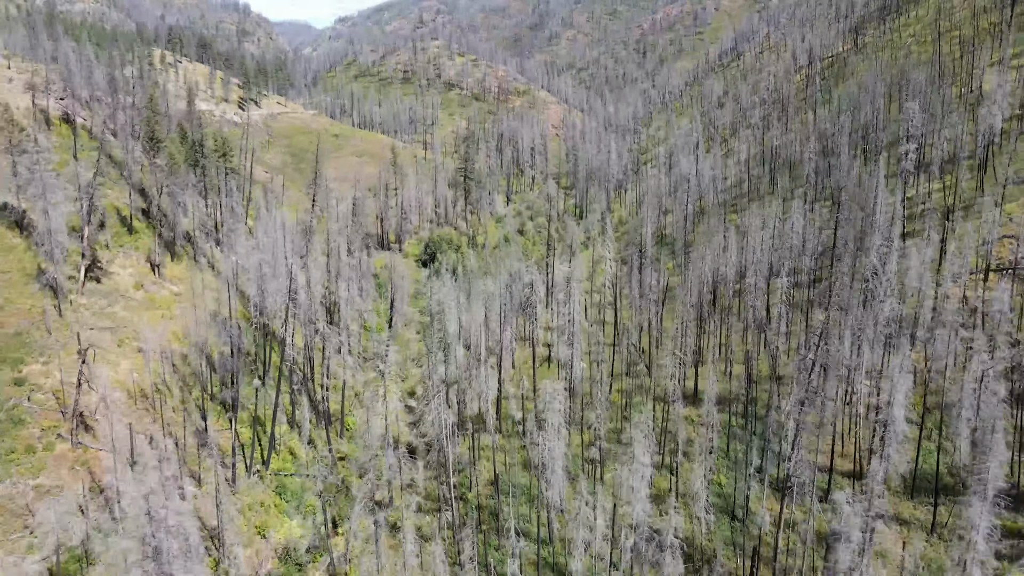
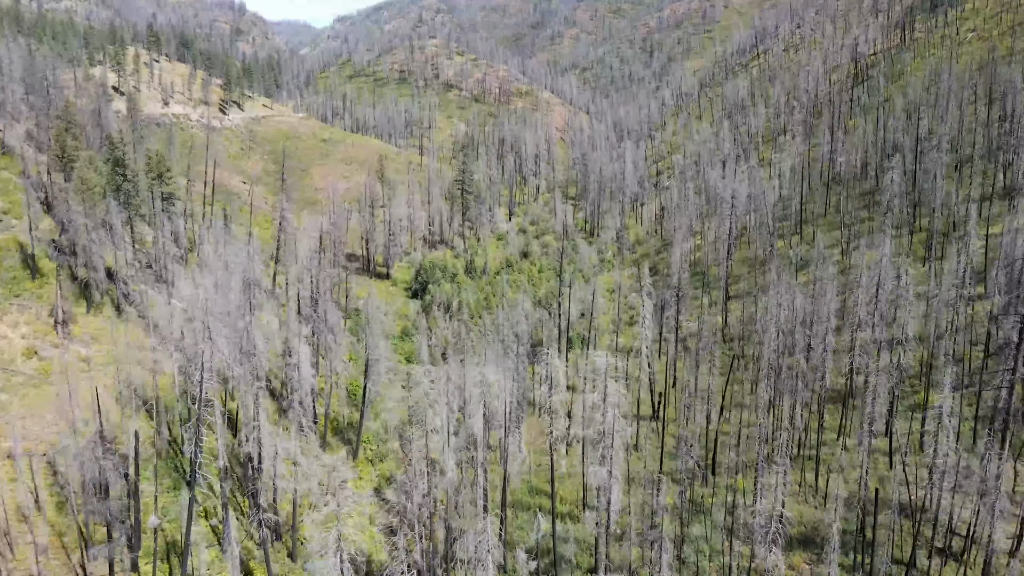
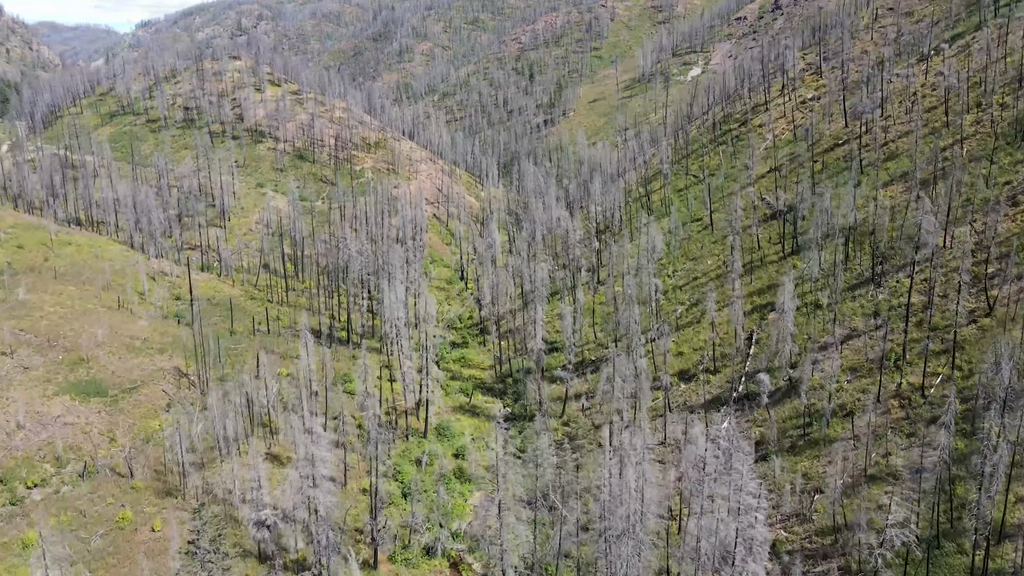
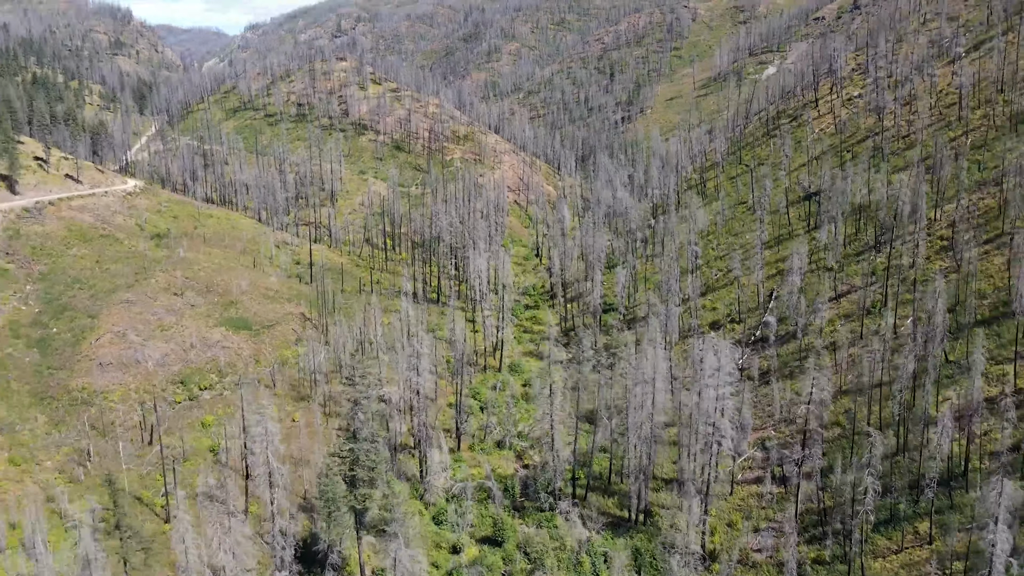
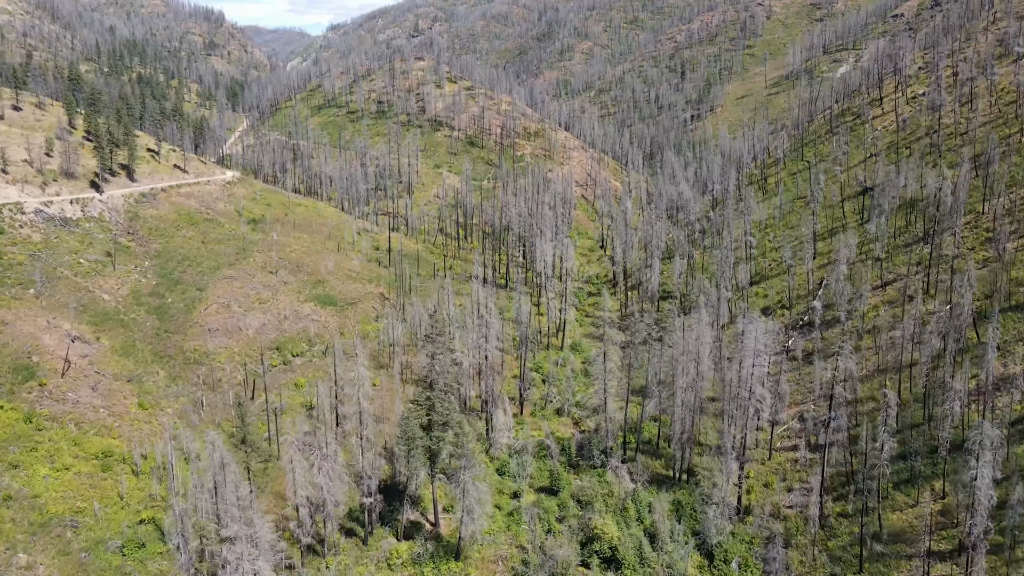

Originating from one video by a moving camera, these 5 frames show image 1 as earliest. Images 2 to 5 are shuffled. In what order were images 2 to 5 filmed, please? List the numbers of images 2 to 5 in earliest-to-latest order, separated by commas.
2, 5, 4, 3
